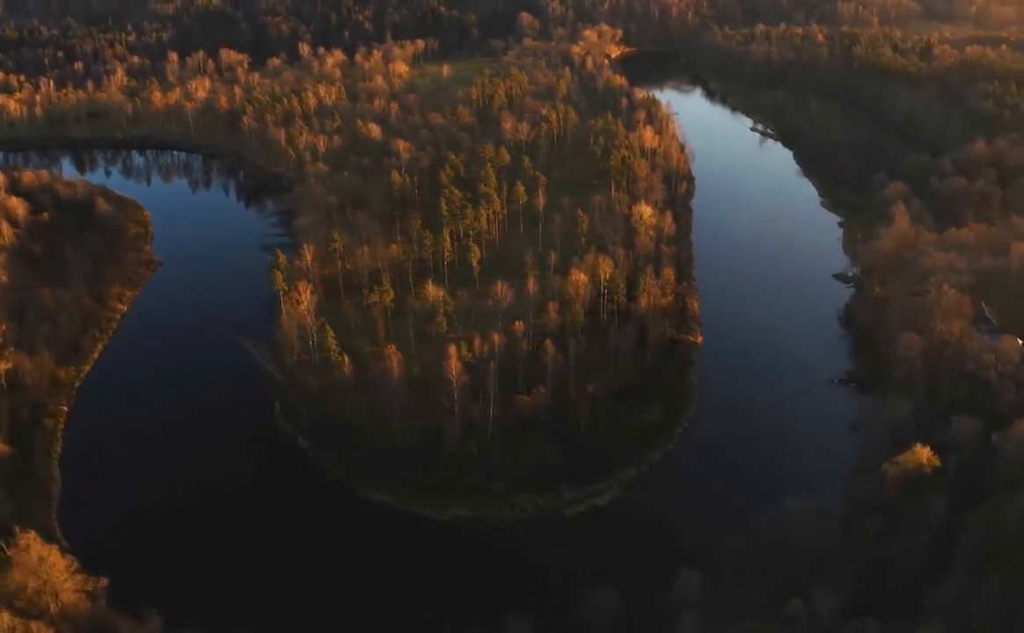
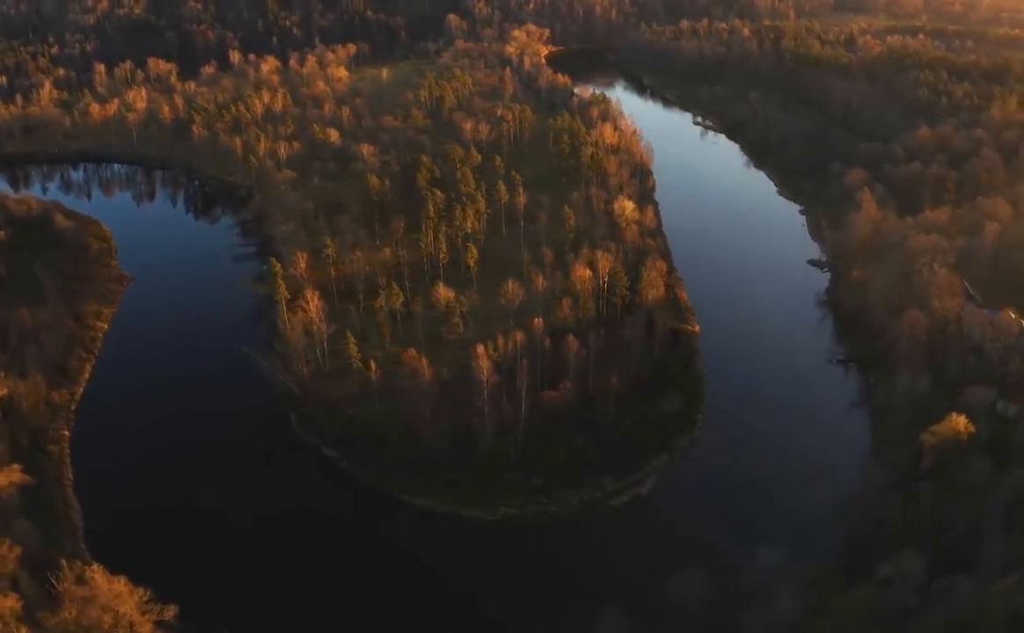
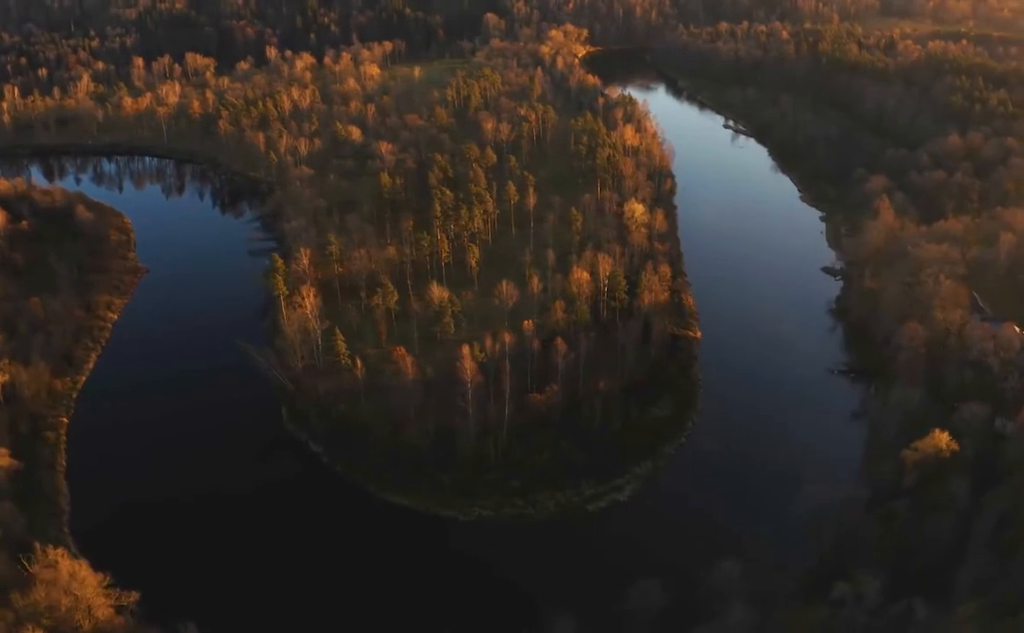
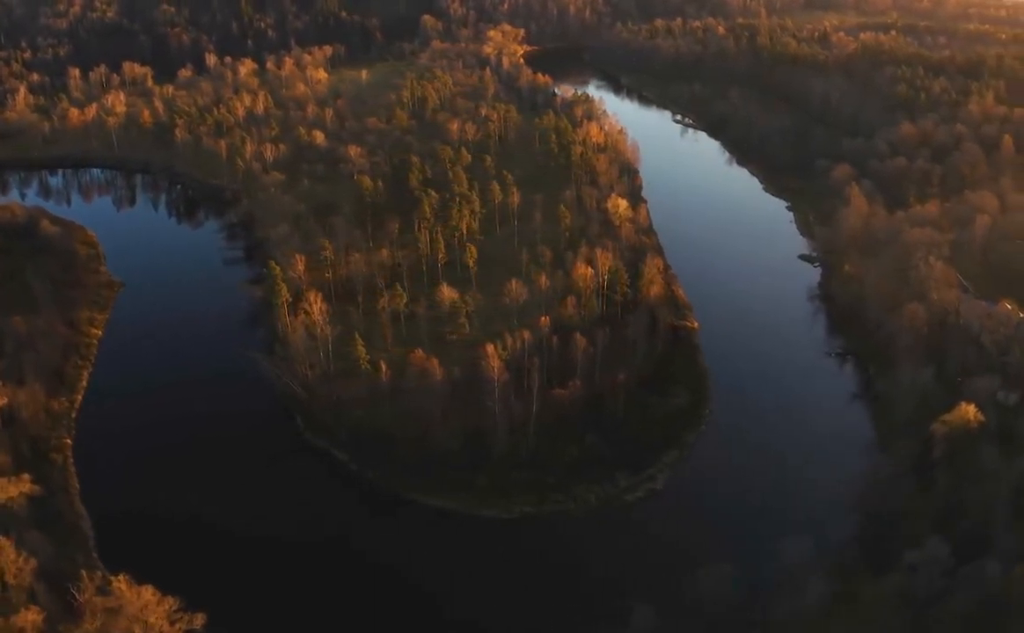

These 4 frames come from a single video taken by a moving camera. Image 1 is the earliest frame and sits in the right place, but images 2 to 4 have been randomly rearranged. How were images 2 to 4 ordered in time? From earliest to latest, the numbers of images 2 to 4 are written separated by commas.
3, 2, 4
